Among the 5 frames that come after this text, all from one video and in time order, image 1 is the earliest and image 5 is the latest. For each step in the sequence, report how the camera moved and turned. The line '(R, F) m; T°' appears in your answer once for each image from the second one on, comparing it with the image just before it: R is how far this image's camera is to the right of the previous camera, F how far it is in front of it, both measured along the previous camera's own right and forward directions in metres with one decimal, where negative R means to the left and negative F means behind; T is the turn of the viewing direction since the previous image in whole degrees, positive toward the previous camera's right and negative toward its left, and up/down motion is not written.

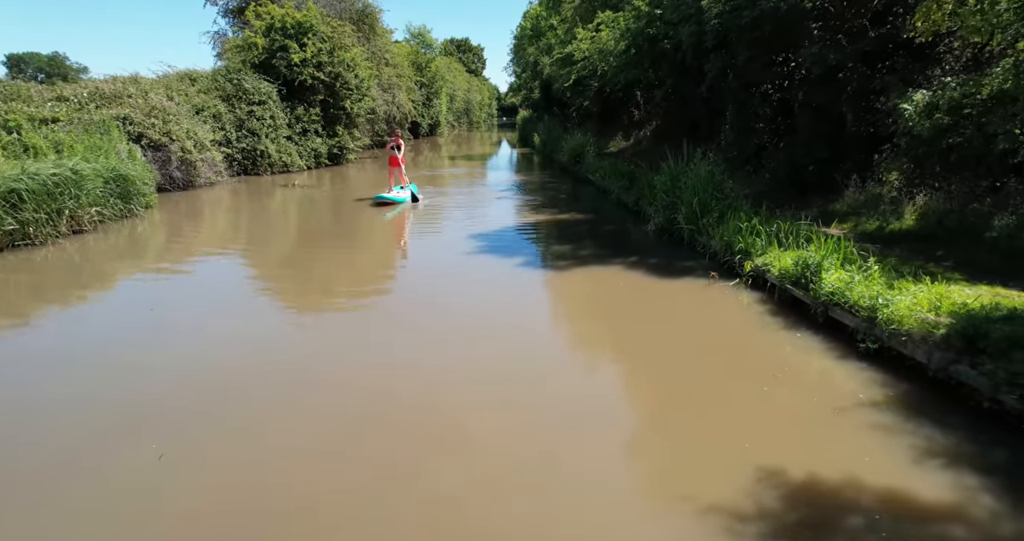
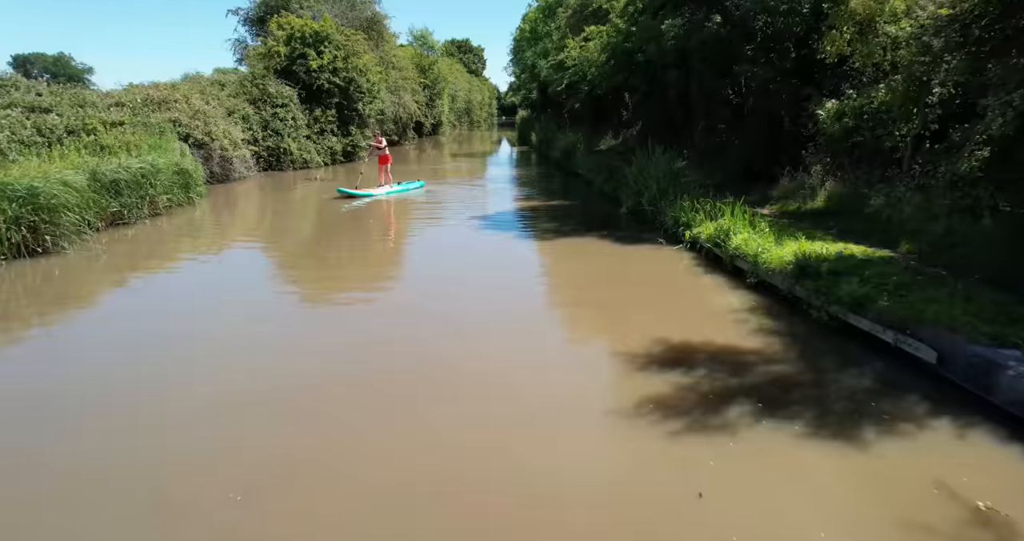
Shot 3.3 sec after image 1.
(+0.1, -2.2) m; 0°
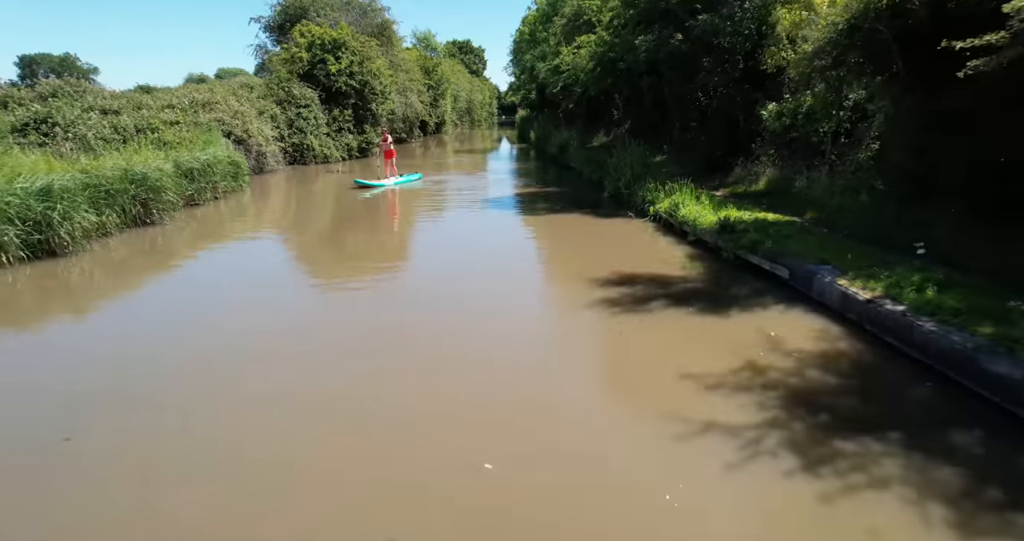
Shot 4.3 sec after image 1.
(0.0, -2.3) m; 0°
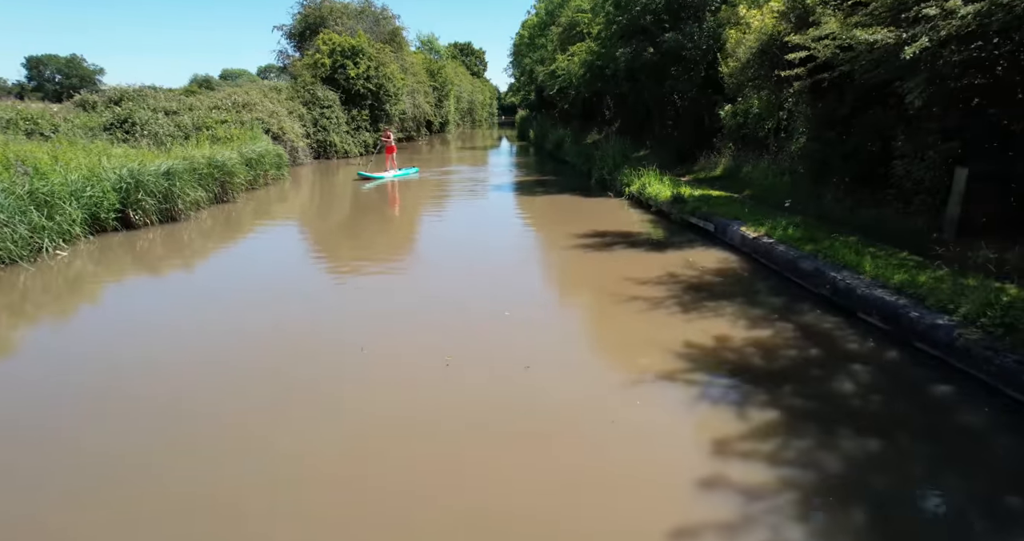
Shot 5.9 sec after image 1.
(-0.1, -2.7) m; 0°
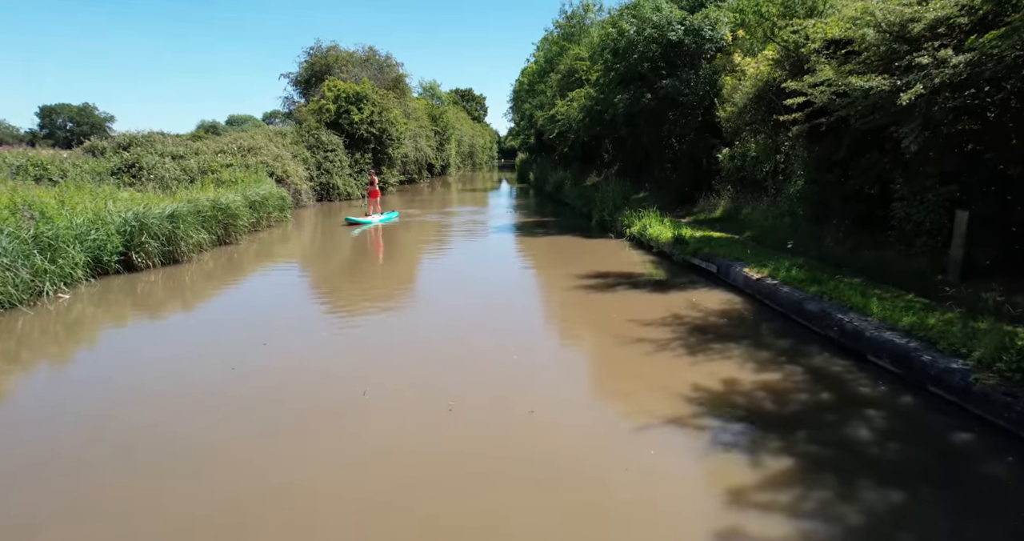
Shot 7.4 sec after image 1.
(0.0, 0.0) m; 0°
